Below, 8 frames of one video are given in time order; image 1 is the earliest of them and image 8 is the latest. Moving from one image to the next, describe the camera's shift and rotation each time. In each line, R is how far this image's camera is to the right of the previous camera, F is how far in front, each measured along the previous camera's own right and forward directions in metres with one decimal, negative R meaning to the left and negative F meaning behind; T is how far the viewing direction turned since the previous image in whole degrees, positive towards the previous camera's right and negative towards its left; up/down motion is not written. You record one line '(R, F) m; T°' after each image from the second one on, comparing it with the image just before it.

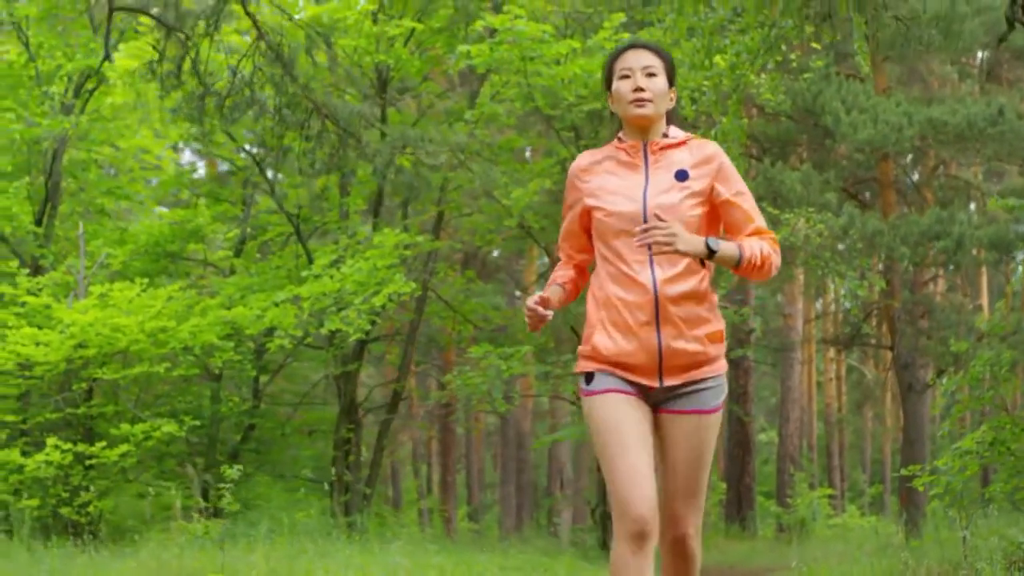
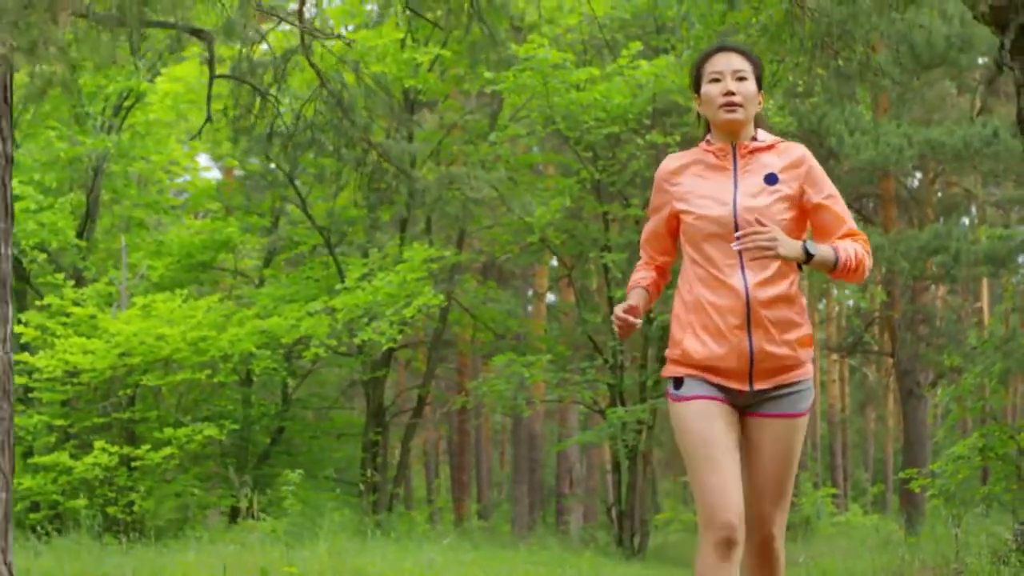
(-0.2, -0.8) m; 0°
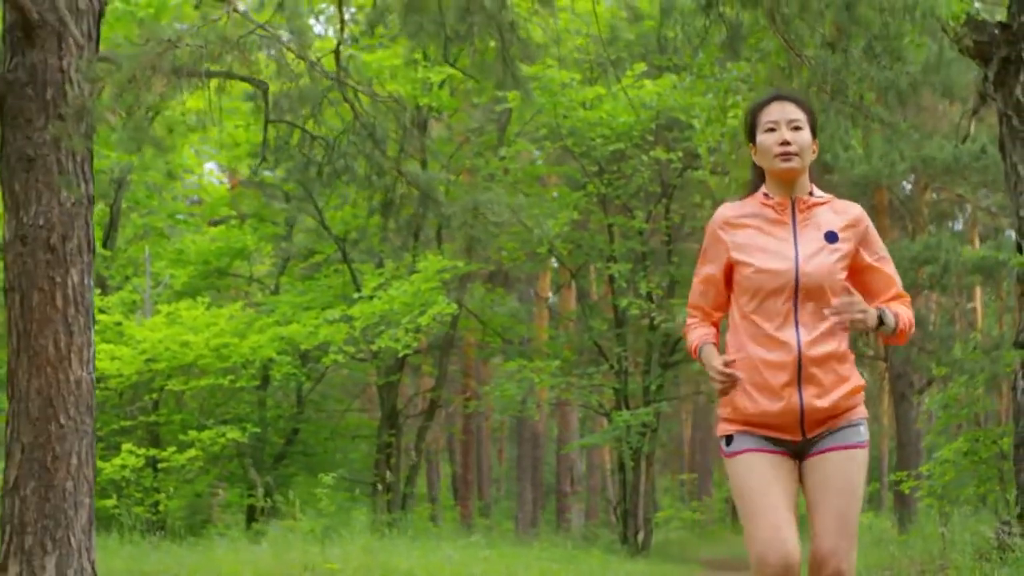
(-0.2, -0.6) m; 0°
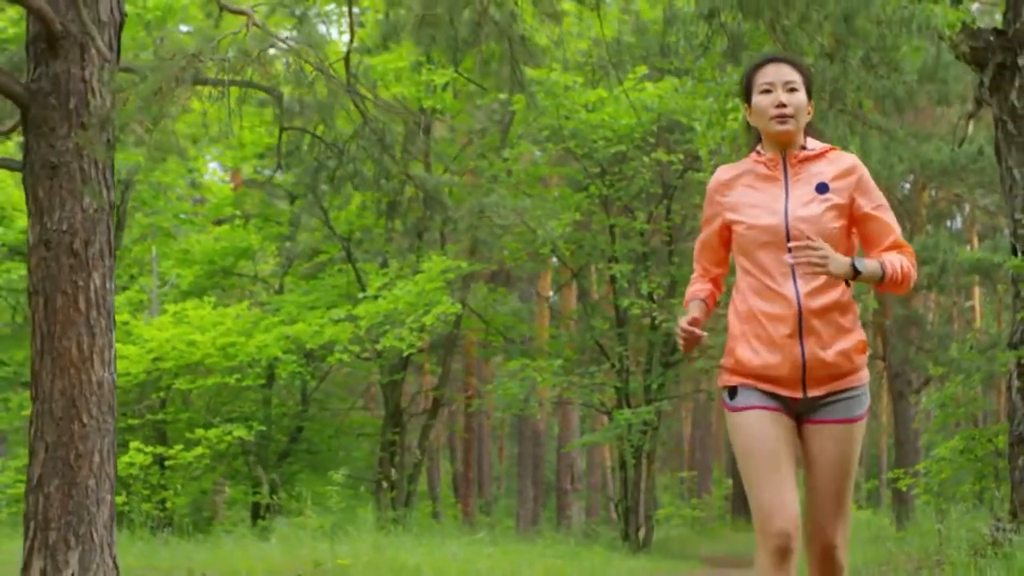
(0.0, -0.2) m; 0°
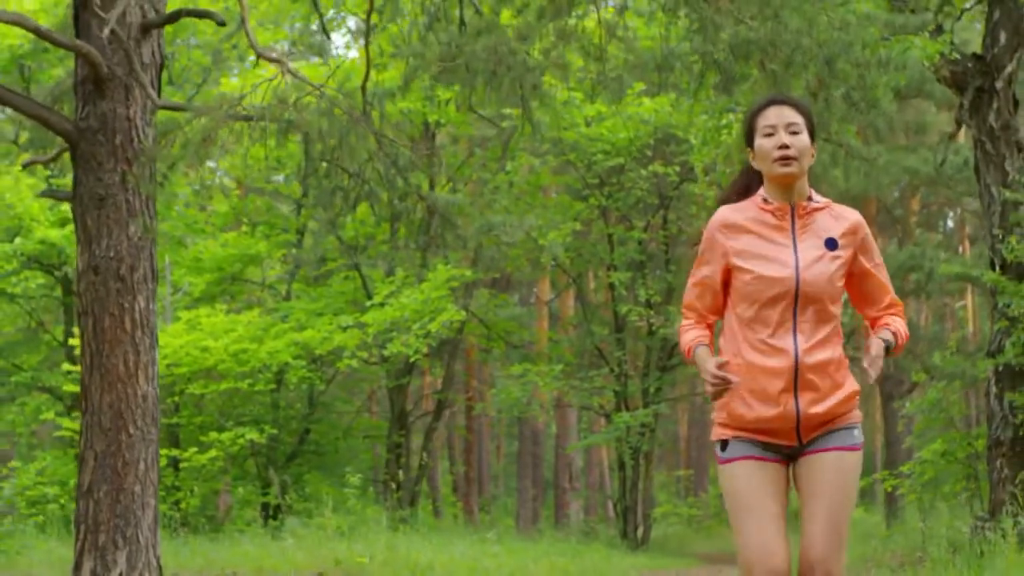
(-0.1, -0.5) m; 0°
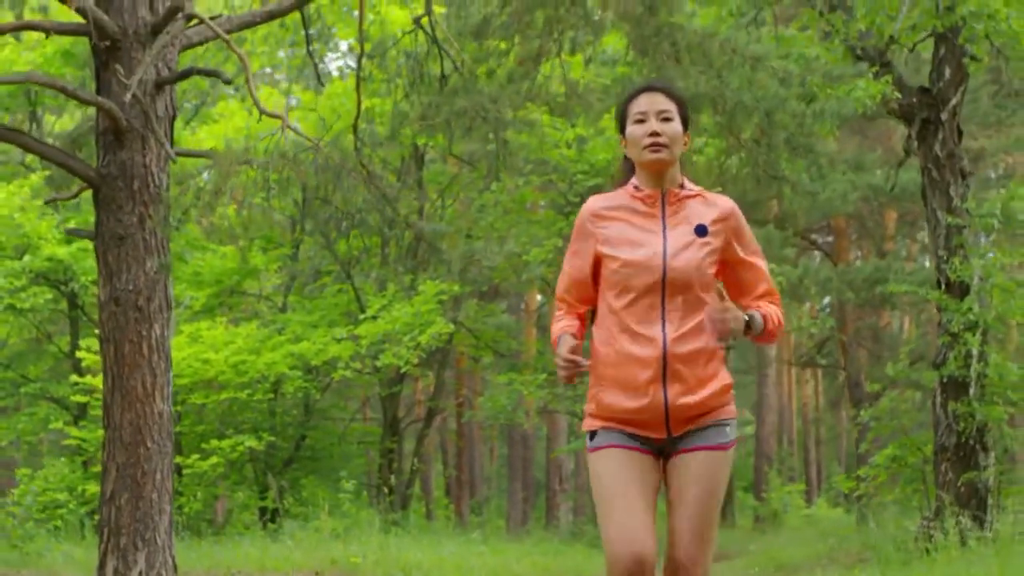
(+0.1, -0.8) m; 0°
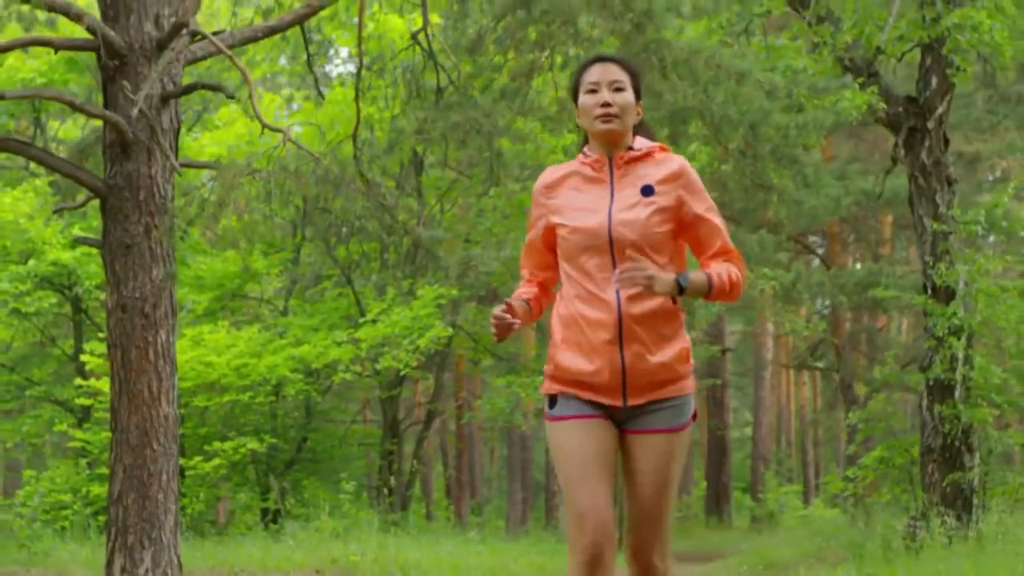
(0.0, -0.2) m; 0°
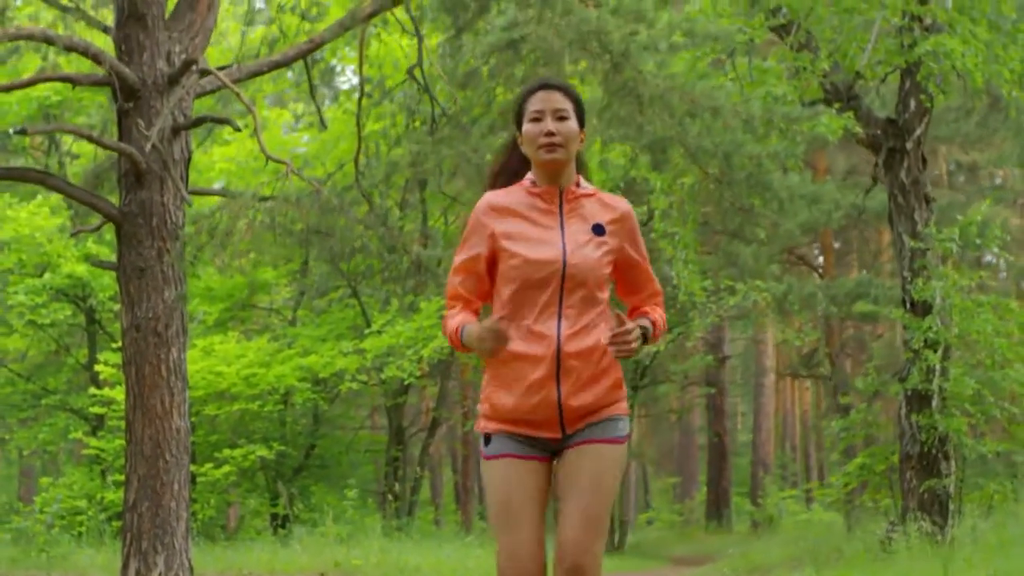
(+0.1, -0.5) m; -1°
